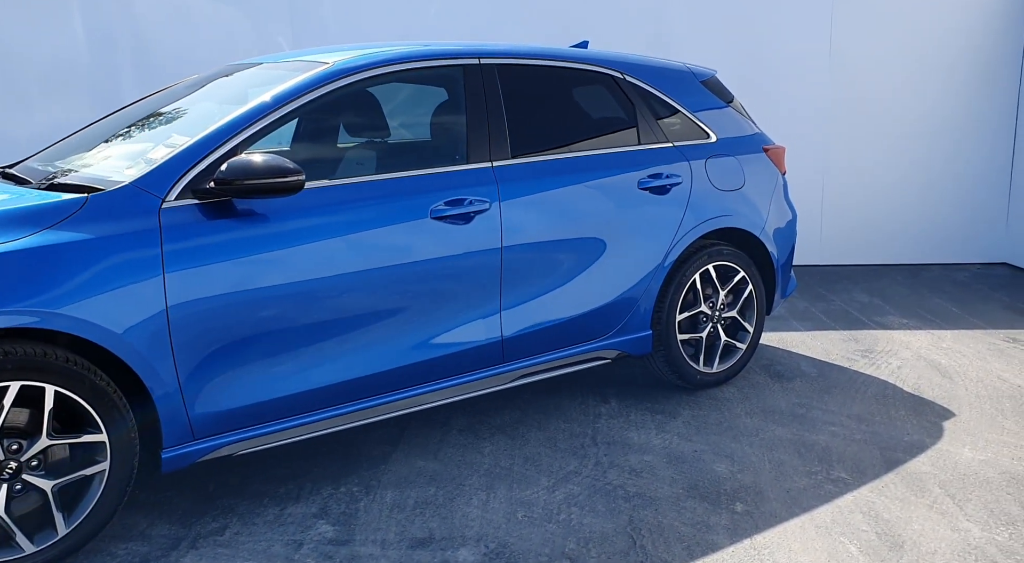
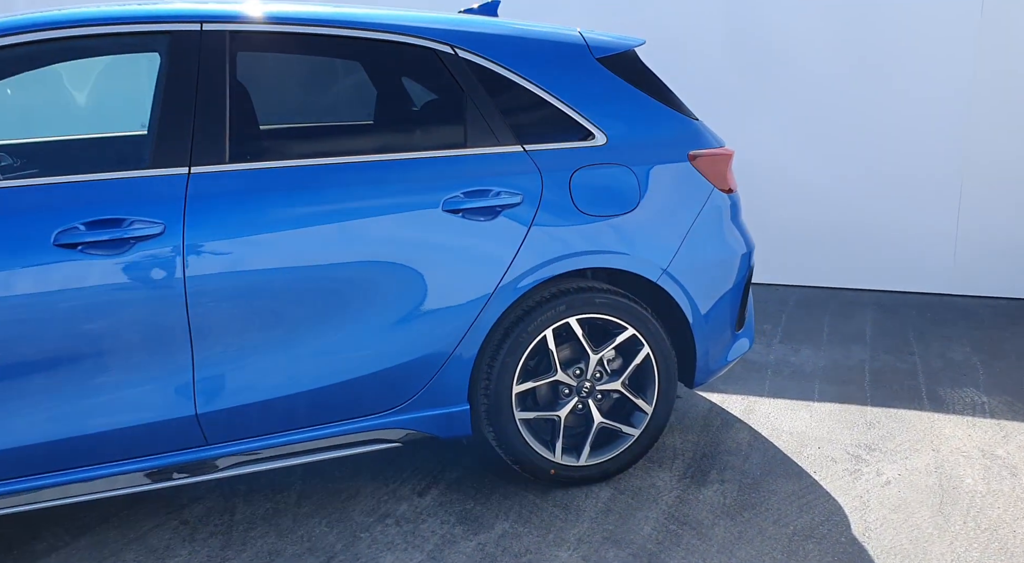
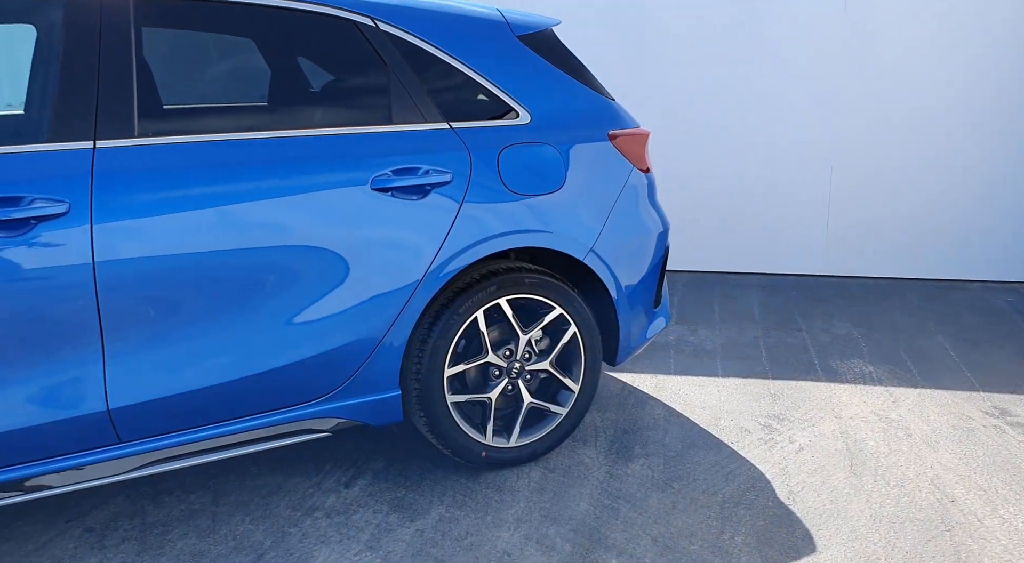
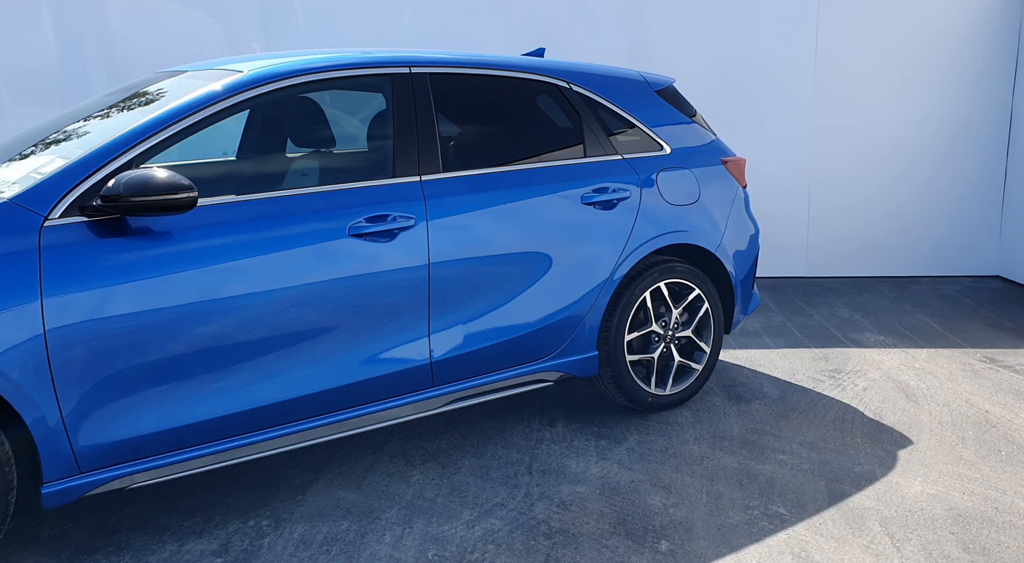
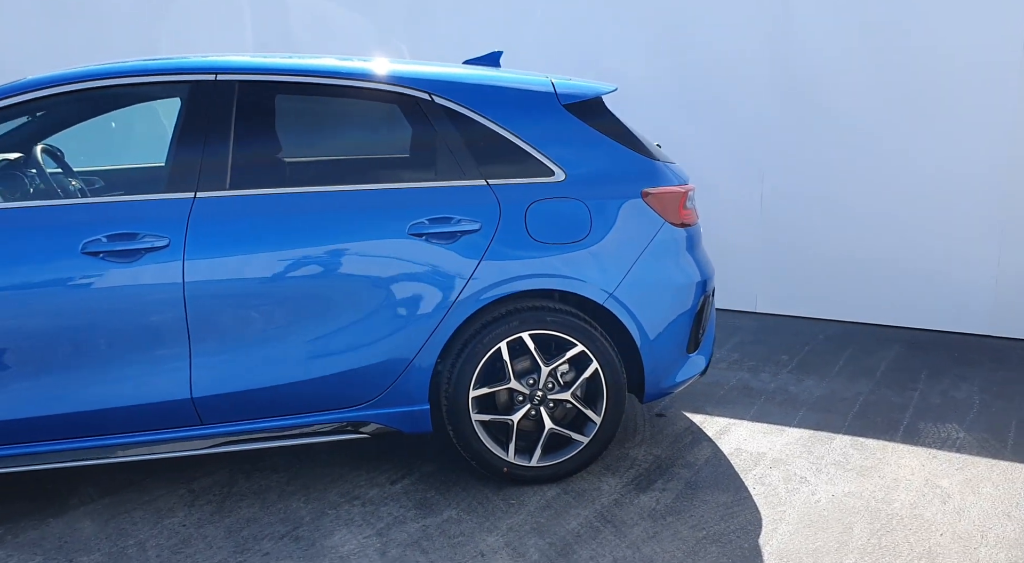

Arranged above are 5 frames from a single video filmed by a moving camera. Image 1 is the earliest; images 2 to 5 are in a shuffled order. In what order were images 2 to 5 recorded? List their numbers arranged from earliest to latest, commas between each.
4, 3, 2, 5
